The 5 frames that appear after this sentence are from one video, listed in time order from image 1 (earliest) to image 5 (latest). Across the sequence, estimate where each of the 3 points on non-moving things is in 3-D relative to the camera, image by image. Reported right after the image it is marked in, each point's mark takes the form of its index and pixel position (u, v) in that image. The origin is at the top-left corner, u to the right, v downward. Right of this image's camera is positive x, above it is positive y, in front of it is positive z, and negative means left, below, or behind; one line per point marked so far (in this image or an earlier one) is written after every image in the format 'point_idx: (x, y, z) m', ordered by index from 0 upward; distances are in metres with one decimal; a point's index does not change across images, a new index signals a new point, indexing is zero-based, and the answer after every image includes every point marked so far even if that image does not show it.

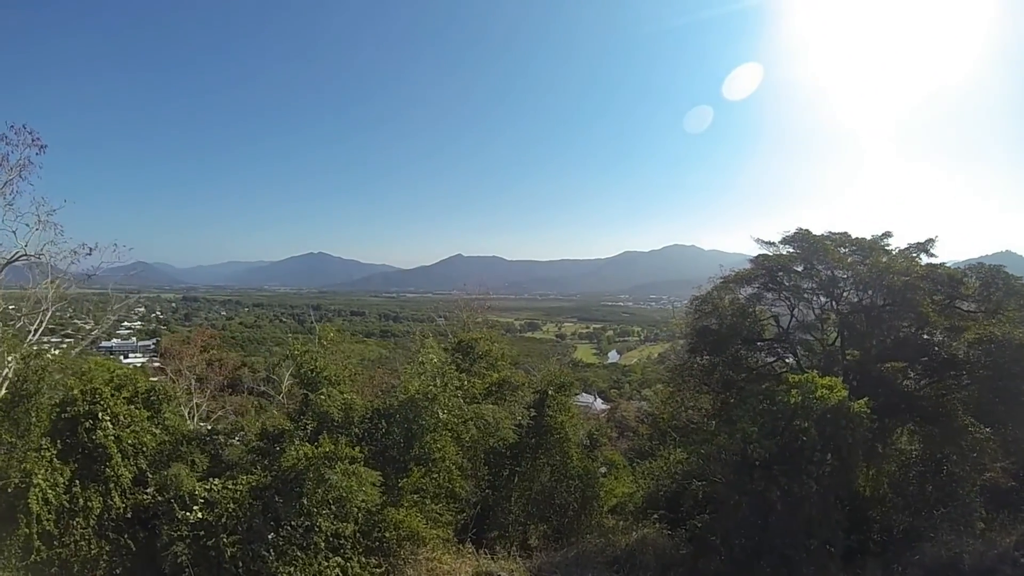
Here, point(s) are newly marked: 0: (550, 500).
0: (+0.7, -4.1, +10.1) m
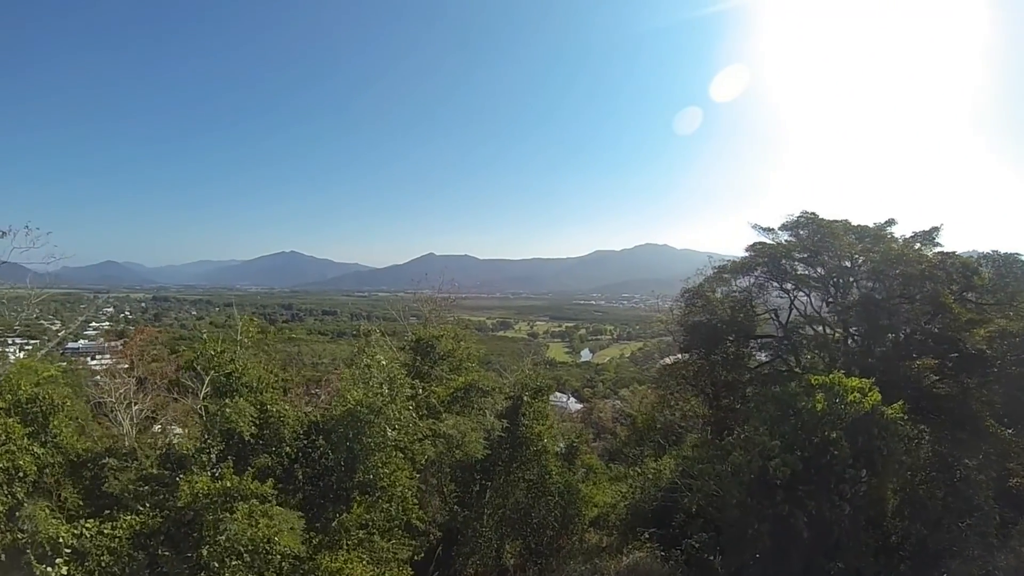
0: (+0.2, -3.9, +9.0) m
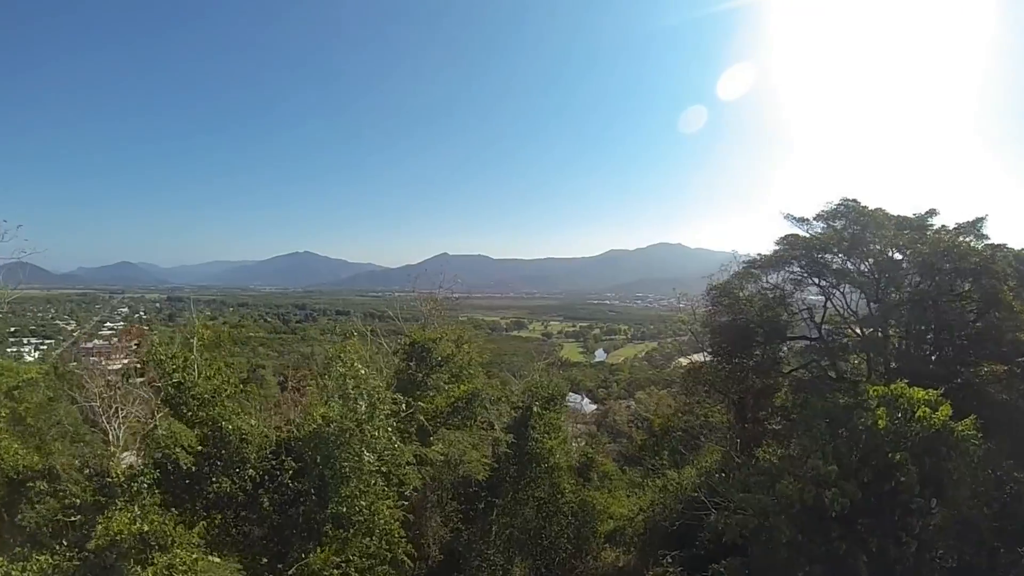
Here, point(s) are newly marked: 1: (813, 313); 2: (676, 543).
0: (+0.4, -3.9, +8.2) m
1: (+5.6, -0.5, +10.1) m
2: (+2.9, -4.6, +9.7) m
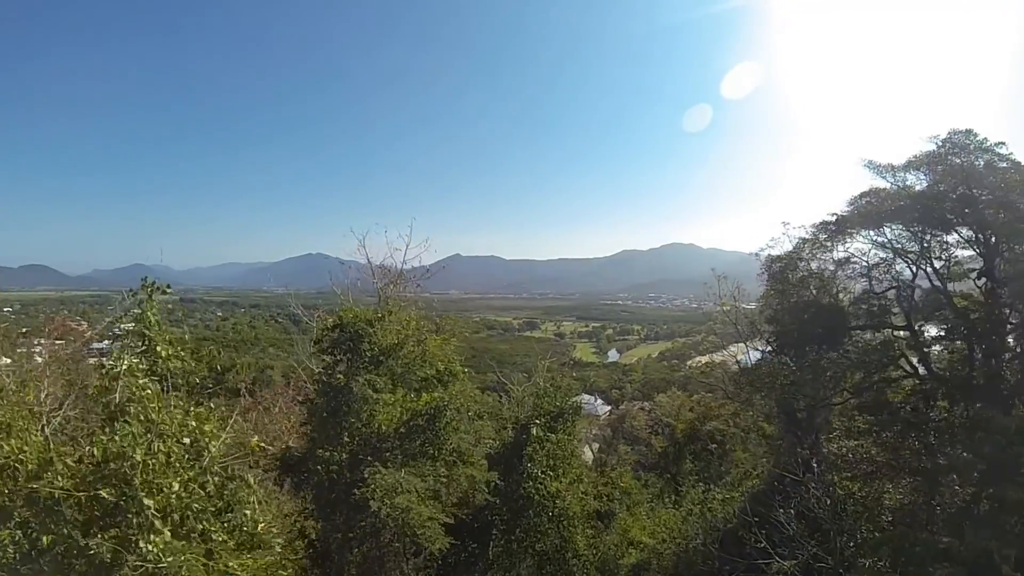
0: (+0.3, -3.5, +6.3) m
1: (+5.6, -0.2, +8.0) m
2: (+2.9, -4.3, +7.6) m
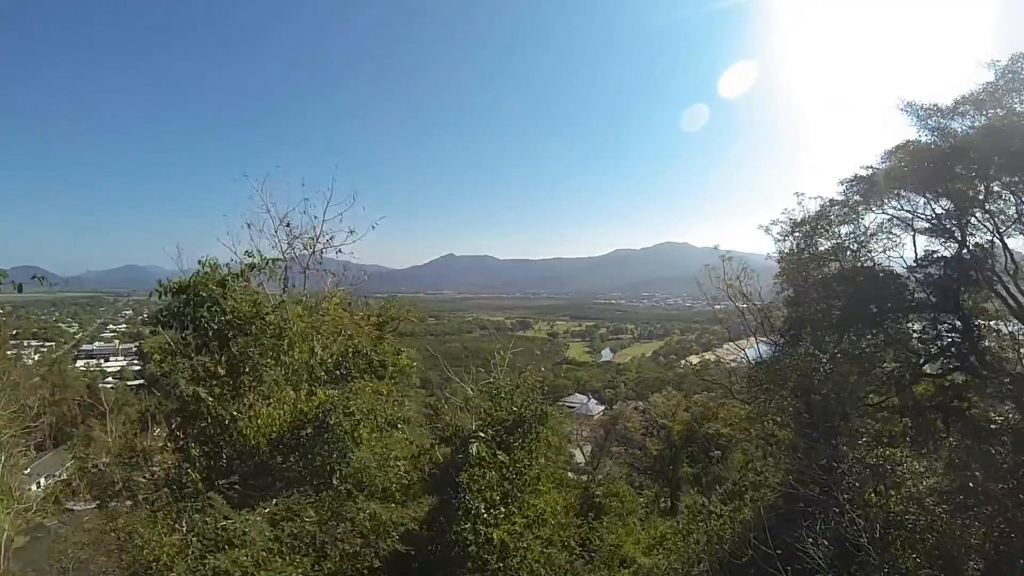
0: (+0.1, -3.5, +5.8) m
1: (+5.4, -0.1, +7.5) m
2: (+2.7, -4.3, +7.2) m
